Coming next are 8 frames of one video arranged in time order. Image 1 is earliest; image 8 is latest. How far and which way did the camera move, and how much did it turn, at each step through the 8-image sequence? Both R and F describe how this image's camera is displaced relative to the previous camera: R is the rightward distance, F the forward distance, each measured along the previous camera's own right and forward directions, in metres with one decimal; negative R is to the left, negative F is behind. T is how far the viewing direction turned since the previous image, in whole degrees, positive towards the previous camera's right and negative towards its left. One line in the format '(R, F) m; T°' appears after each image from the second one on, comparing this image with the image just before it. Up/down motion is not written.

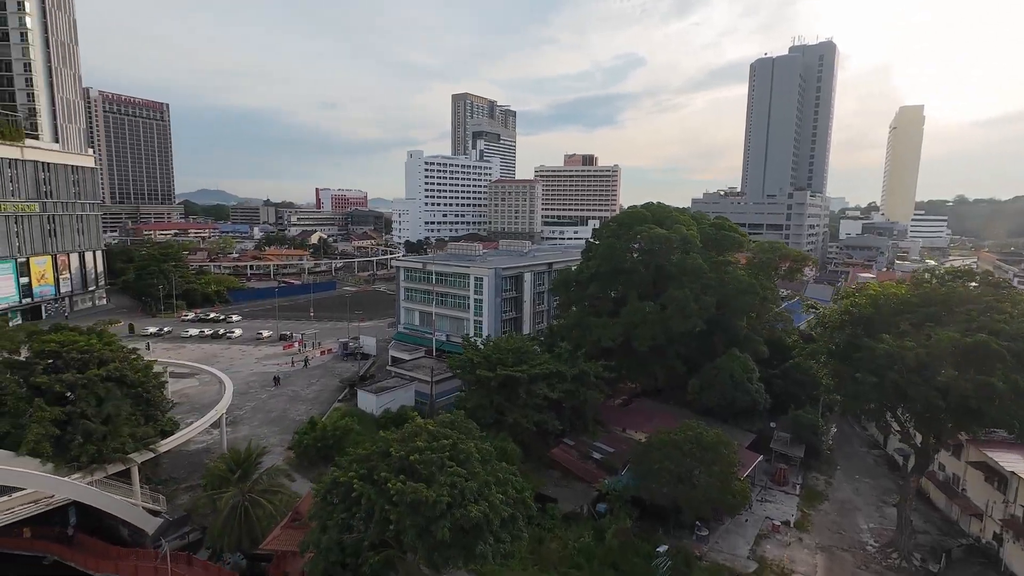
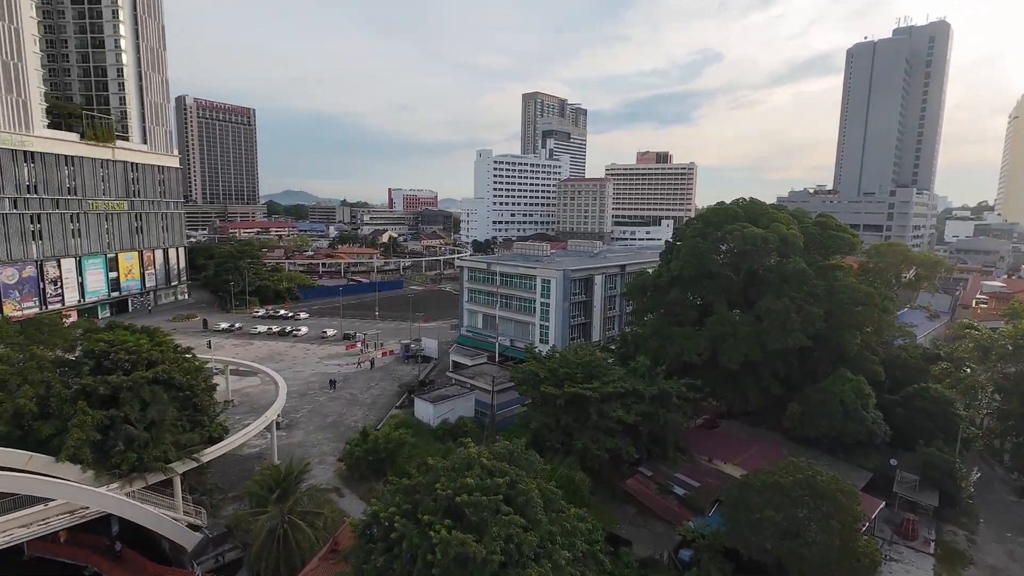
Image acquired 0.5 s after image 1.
(-0.2, +3.8) m; -7°
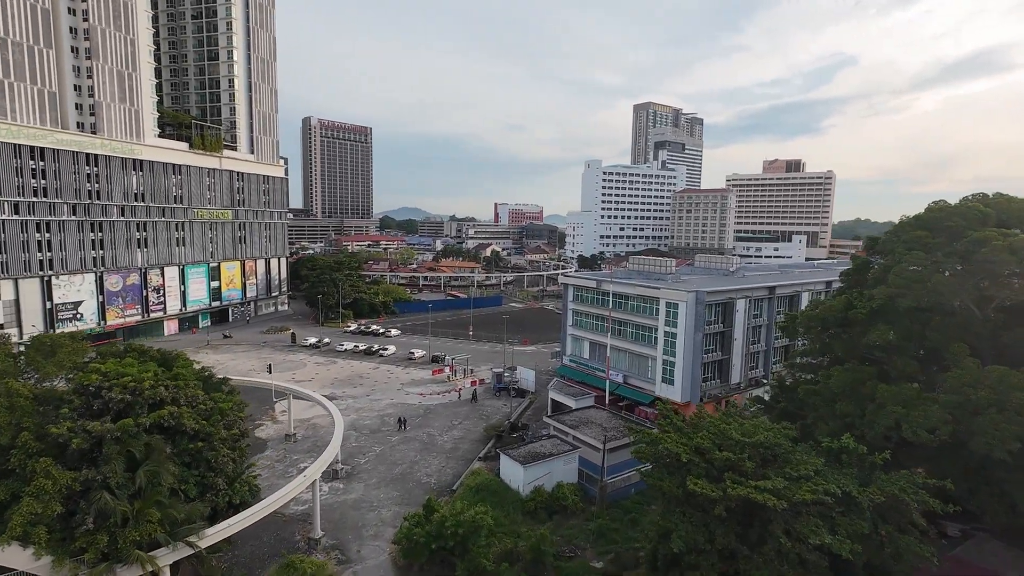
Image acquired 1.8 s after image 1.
(-0.9, +9.6) m; -11°
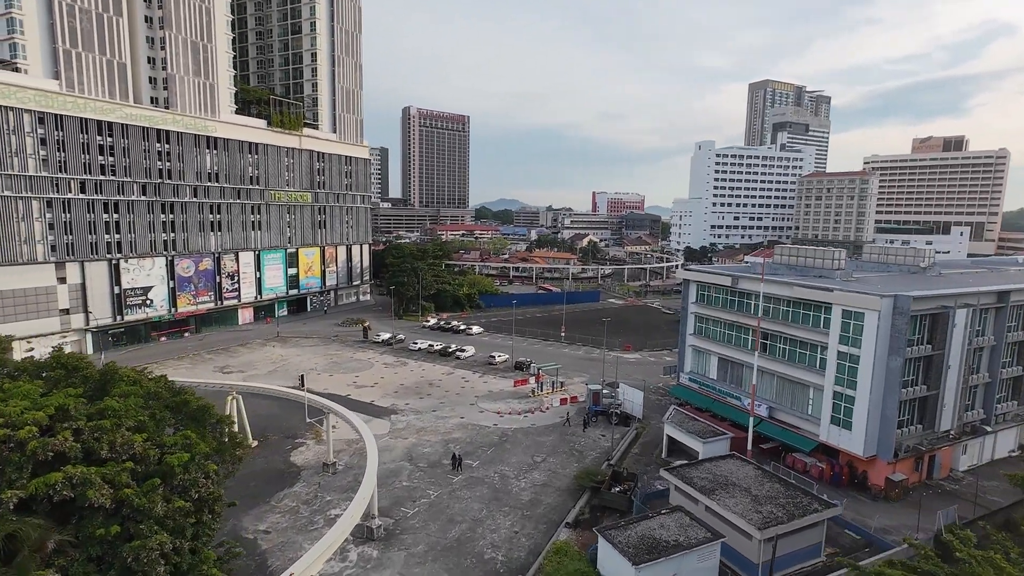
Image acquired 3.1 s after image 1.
(-0.6, +10.4) m; -10°
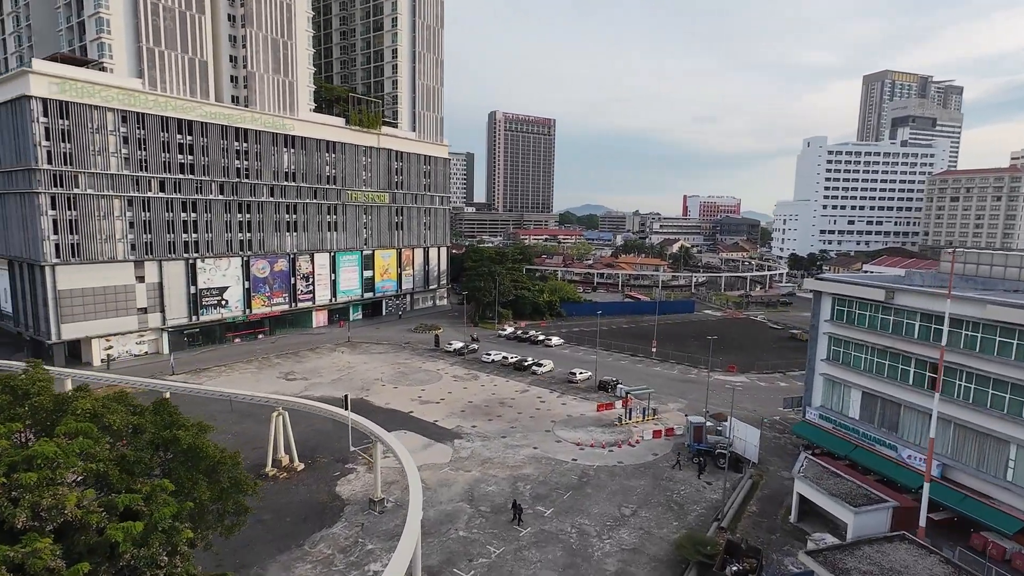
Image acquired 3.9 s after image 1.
(-0.1, +5.7) m; -9°
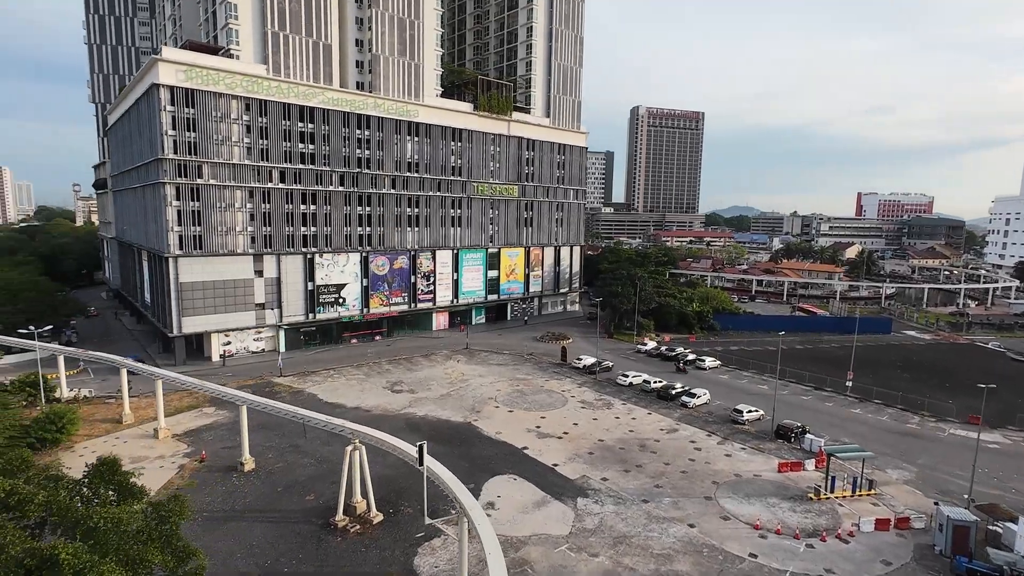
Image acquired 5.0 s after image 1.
(-0.6, +8.6) m; -14°
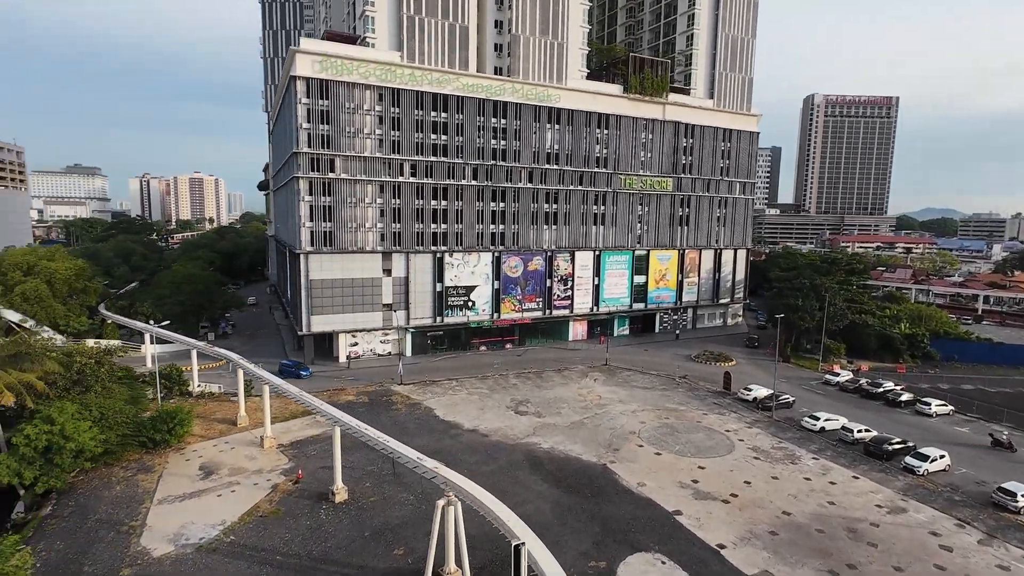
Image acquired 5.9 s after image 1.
(-0.3, +6.6) m; -15°
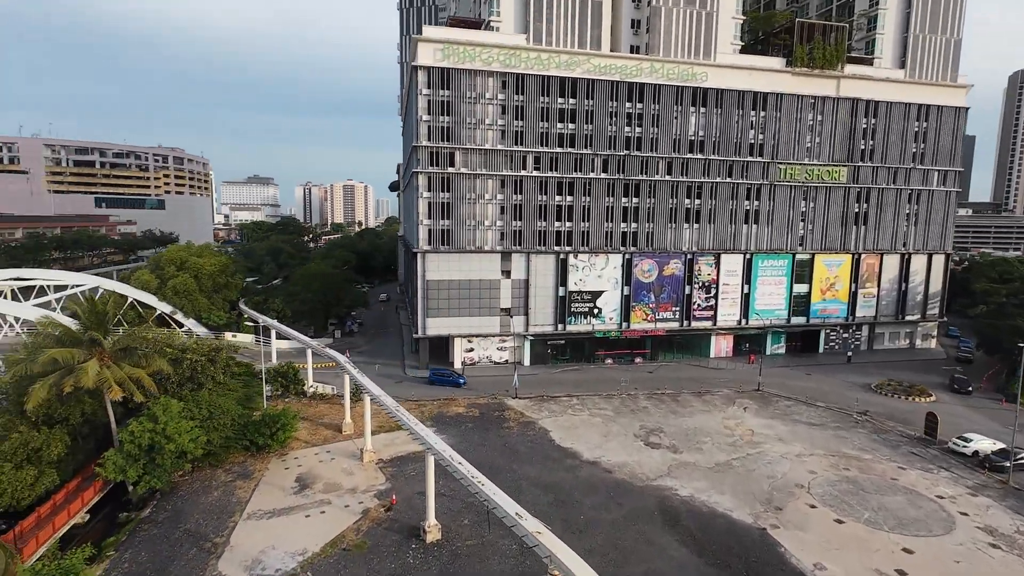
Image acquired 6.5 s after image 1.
(-0.1, +4.6) m; -13°
